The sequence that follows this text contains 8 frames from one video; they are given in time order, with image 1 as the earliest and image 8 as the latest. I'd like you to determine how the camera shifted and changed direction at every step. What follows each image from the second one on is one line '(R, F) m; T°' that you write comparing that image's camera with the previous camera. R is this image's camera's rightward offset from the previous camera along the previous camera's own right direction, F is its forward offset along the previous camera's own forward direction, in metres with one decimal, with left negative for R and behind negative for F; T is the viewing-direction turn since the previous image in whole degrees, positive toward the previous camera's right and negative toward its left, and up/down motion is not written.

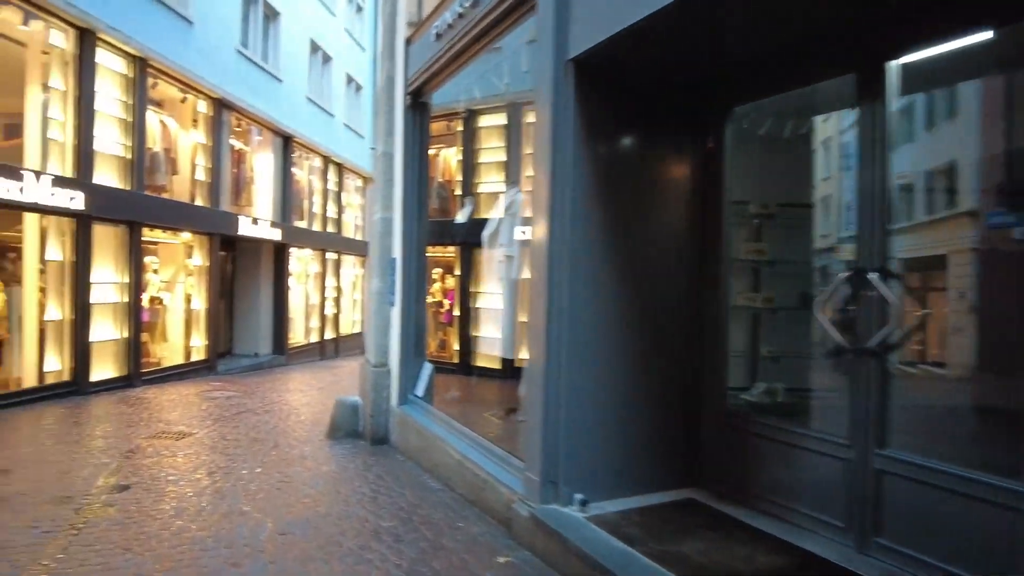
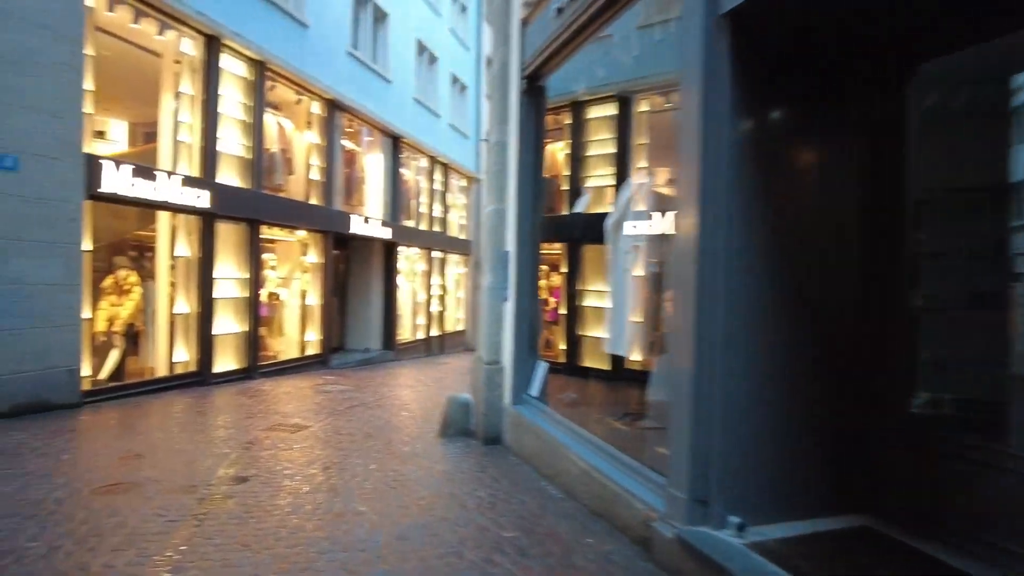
(-0.2, +0.4) m; -9°
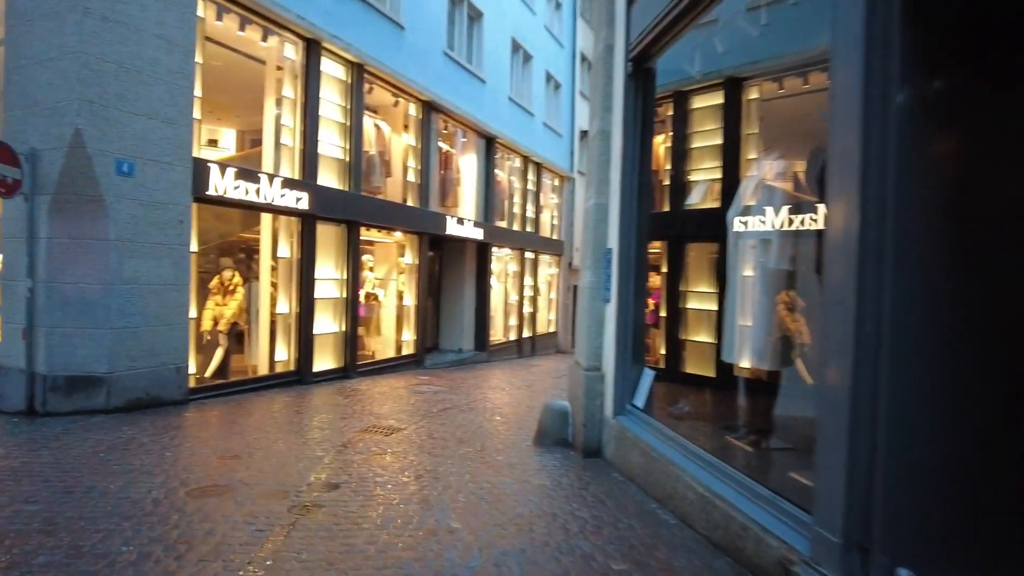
(-0.1, +0.5) m; -8°
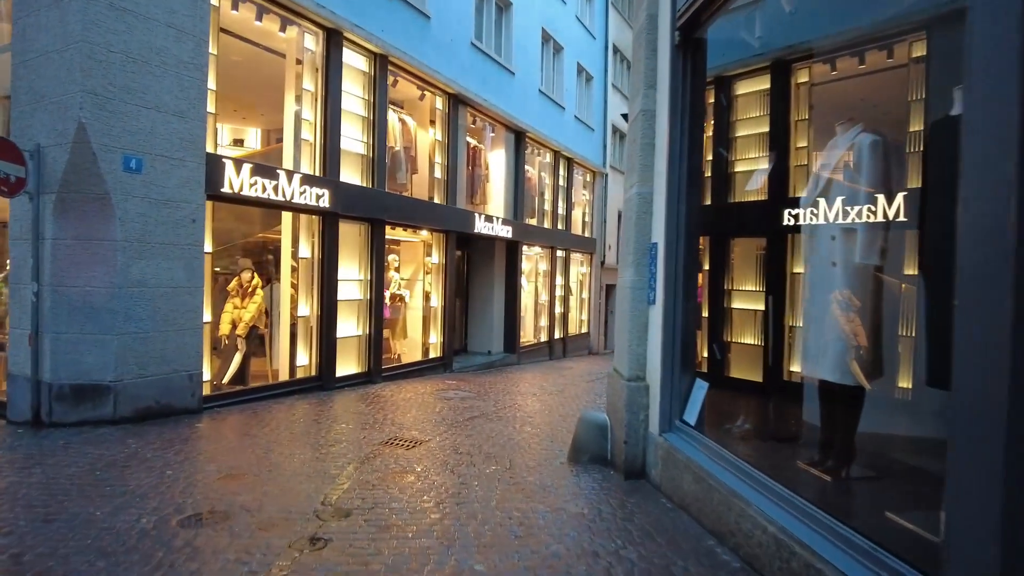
(0.0, +0.7) m; -3°
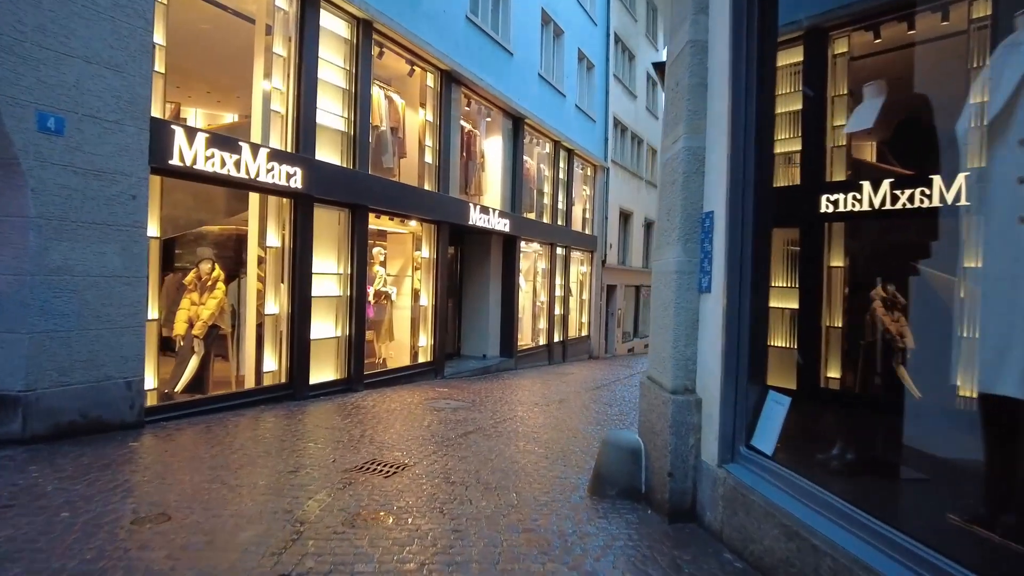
(-0.1, +1.4) m; +1°
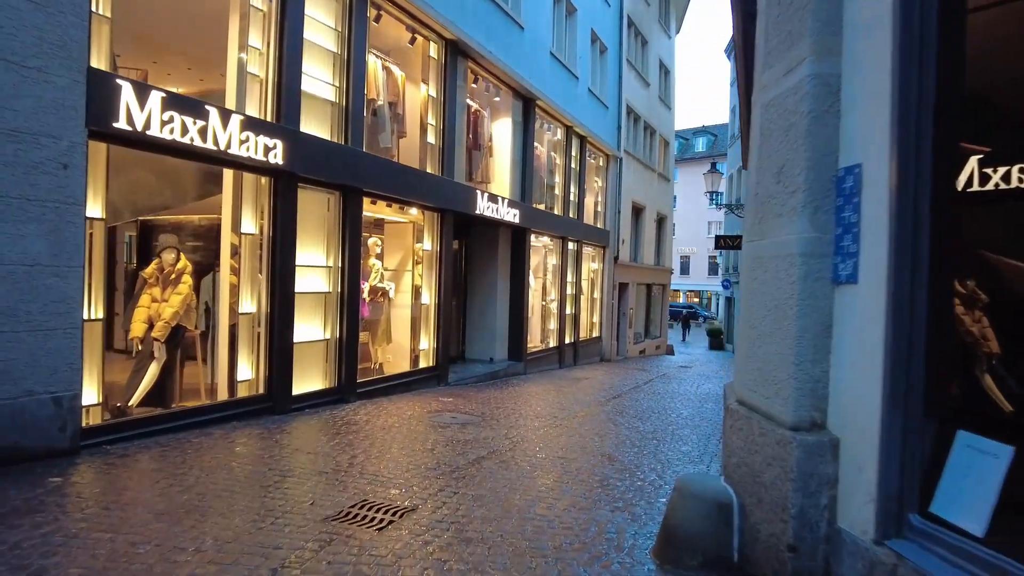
(-0.2, +1.4) m; 0°
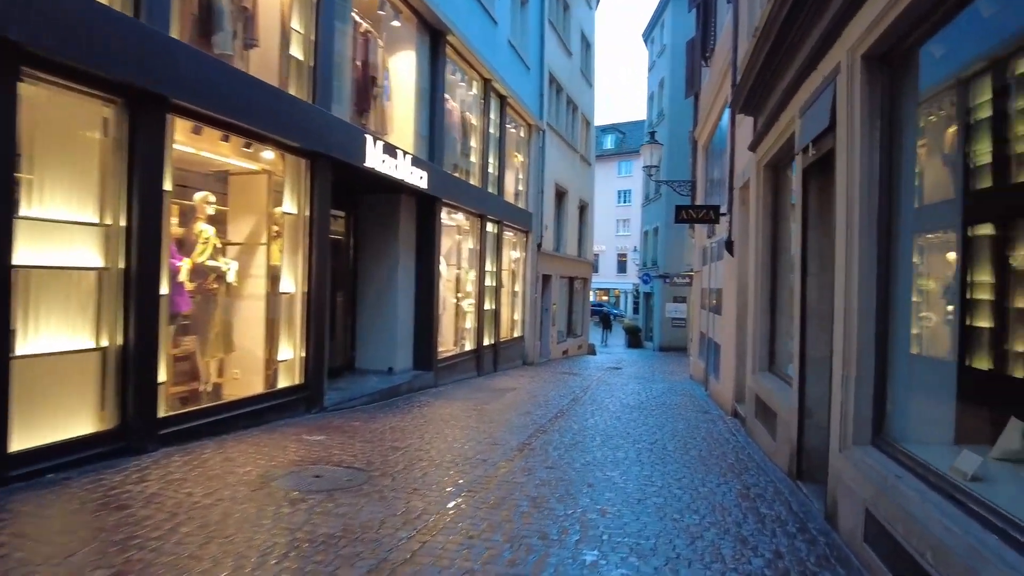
(0.0, +3.4) m; +8°
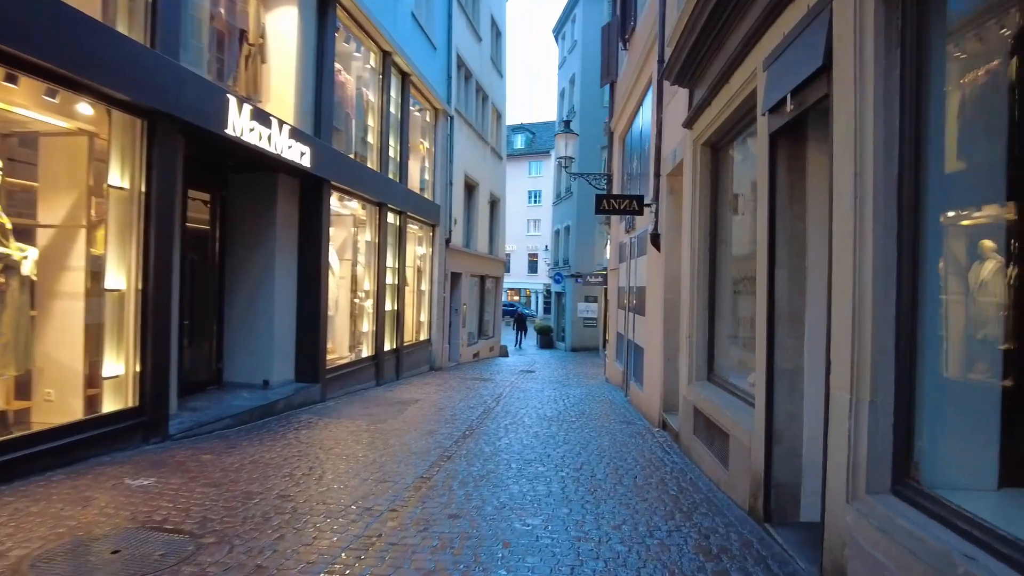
(+0.1, +1.4) m; +8°
